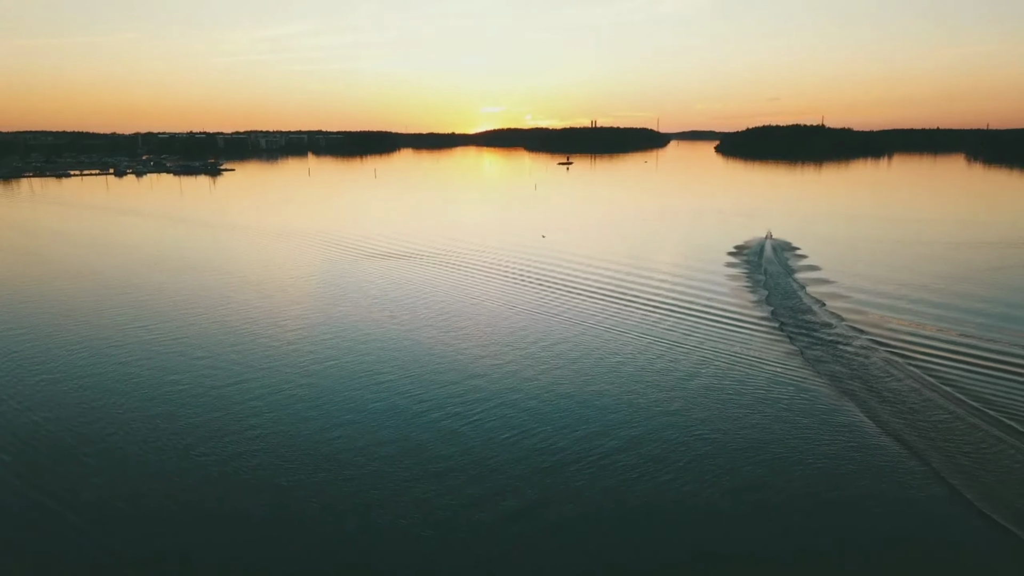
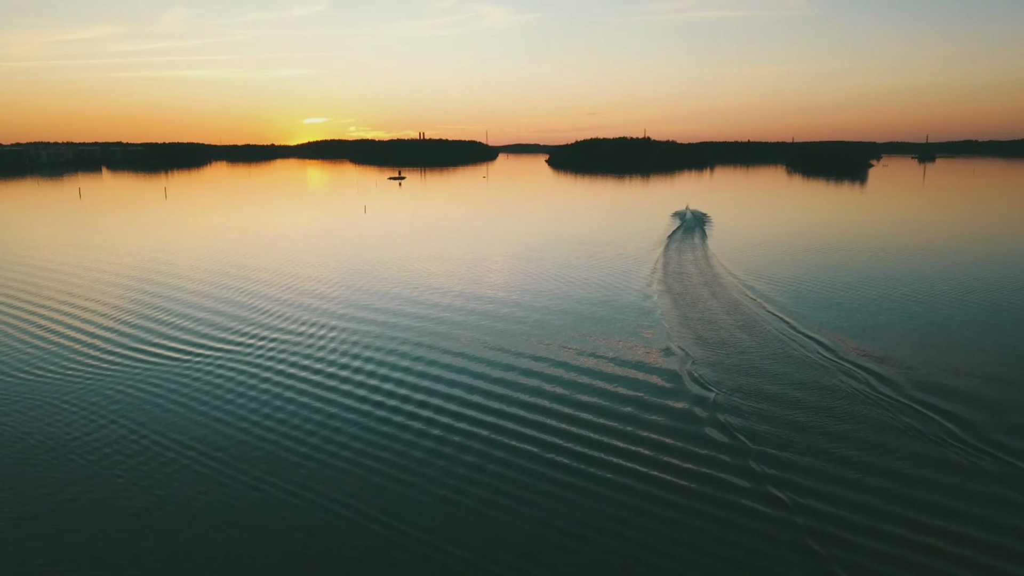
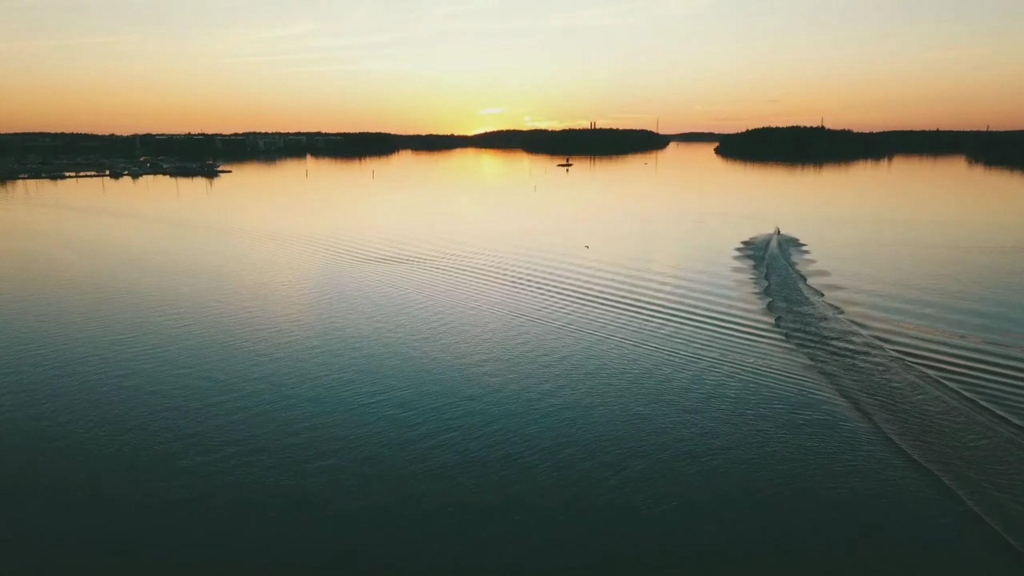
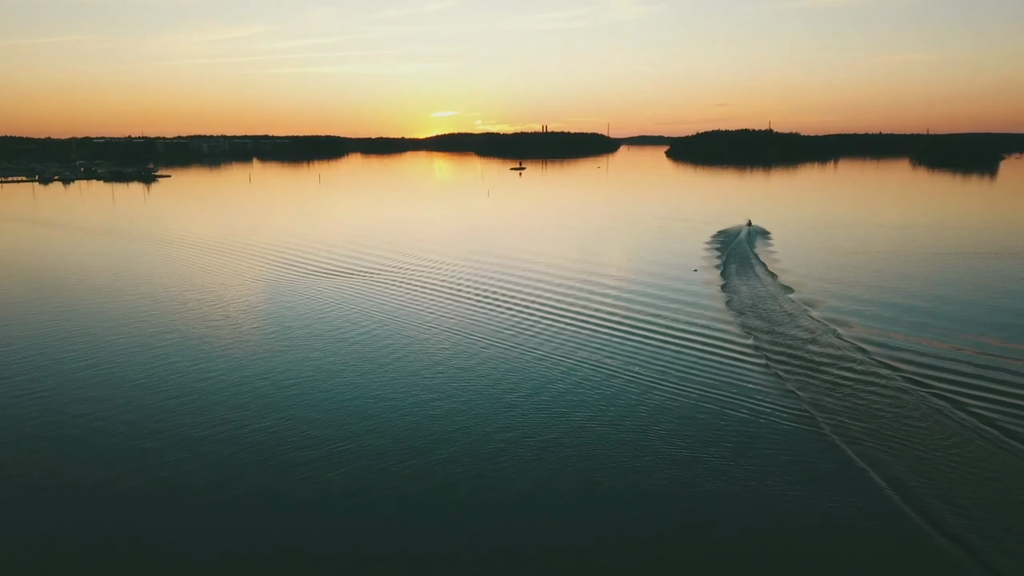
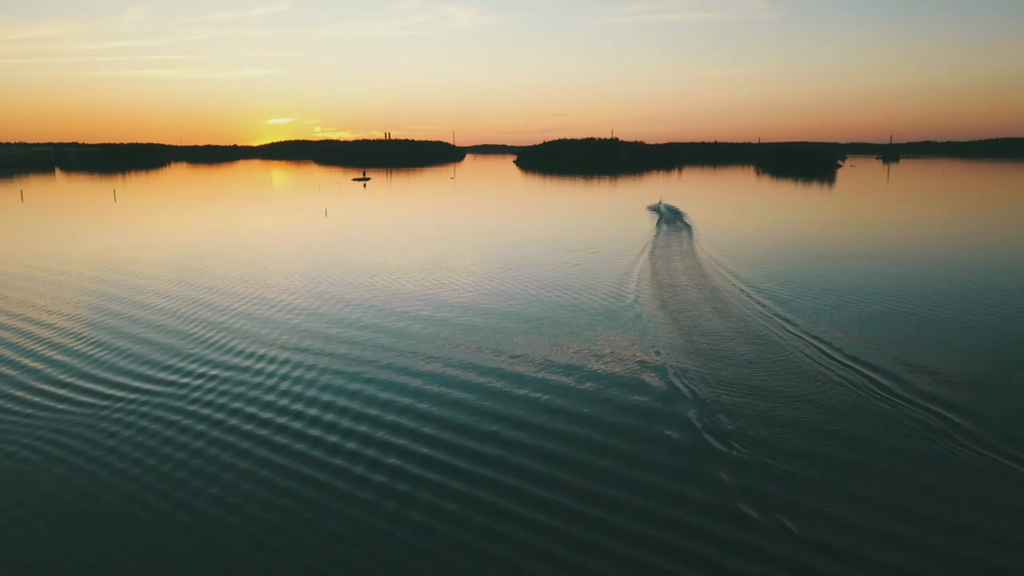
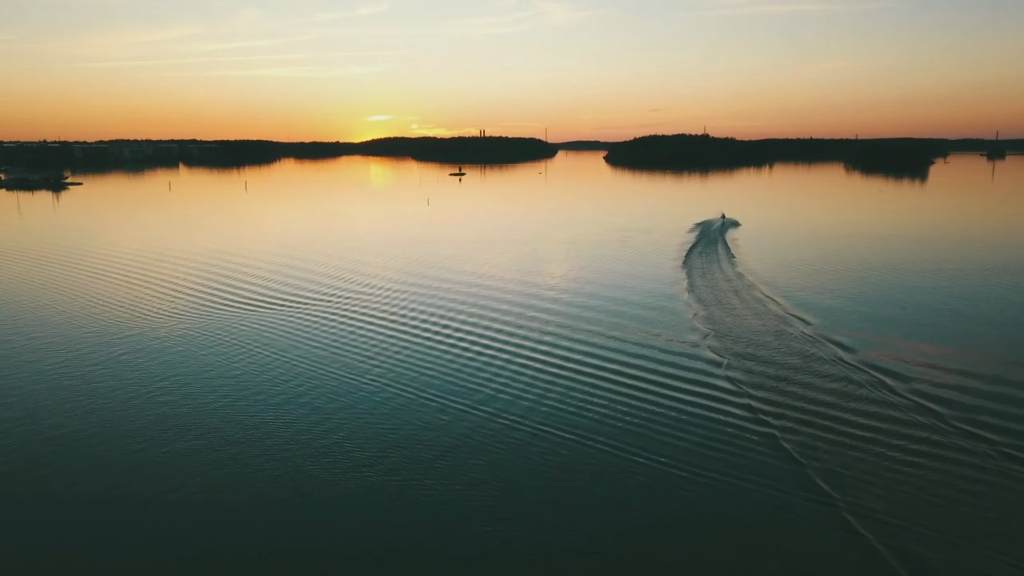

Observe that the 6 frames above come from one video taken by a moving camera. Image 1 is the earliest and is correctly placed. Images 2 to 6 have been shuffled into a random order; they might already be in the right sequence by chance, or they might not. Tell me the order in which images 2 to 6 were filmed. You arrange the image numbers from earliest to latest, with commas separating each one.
3, 4, 6, 2, 5
